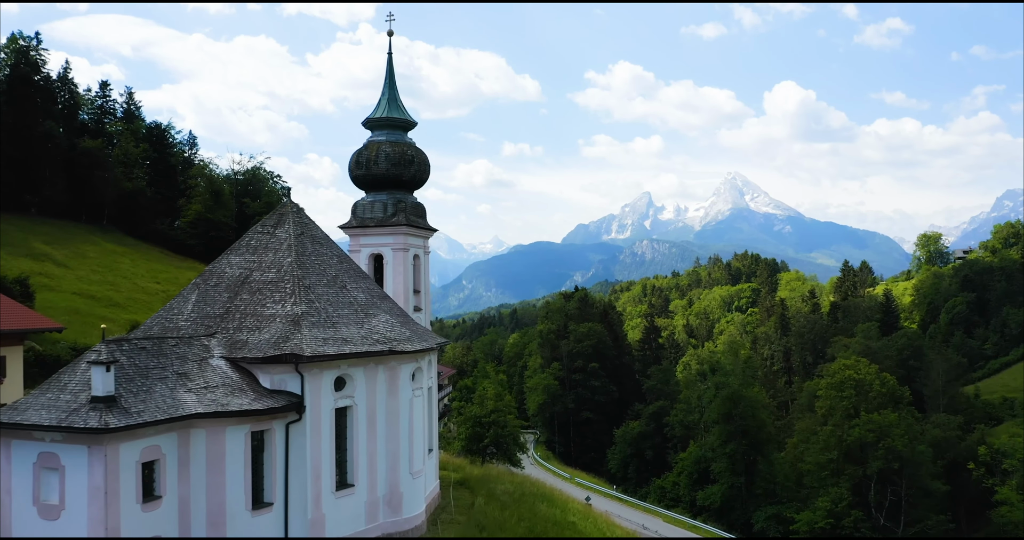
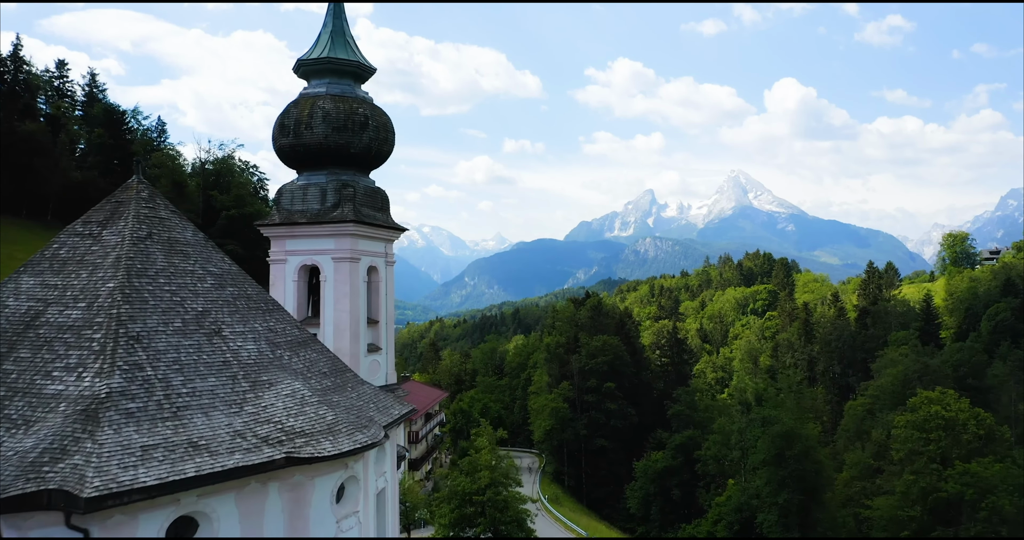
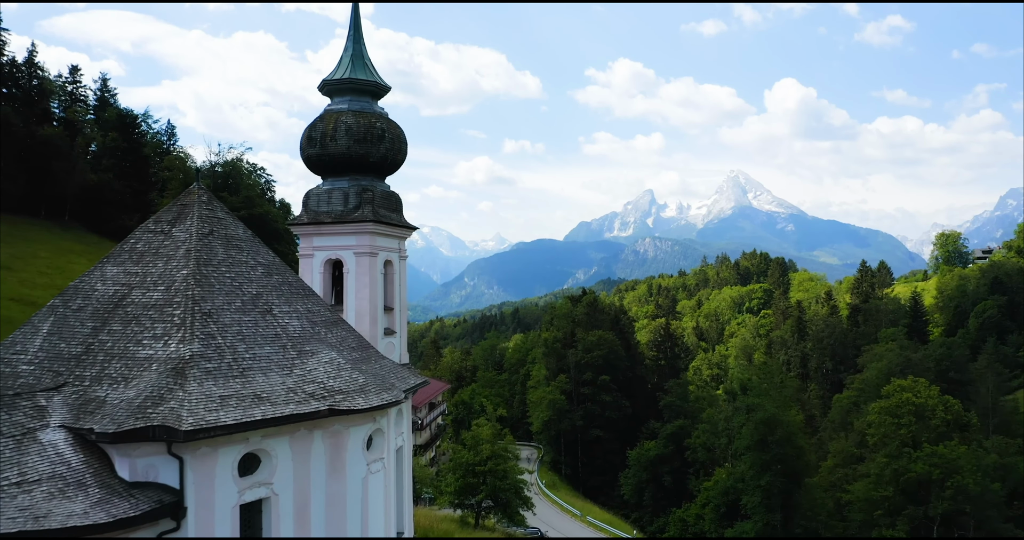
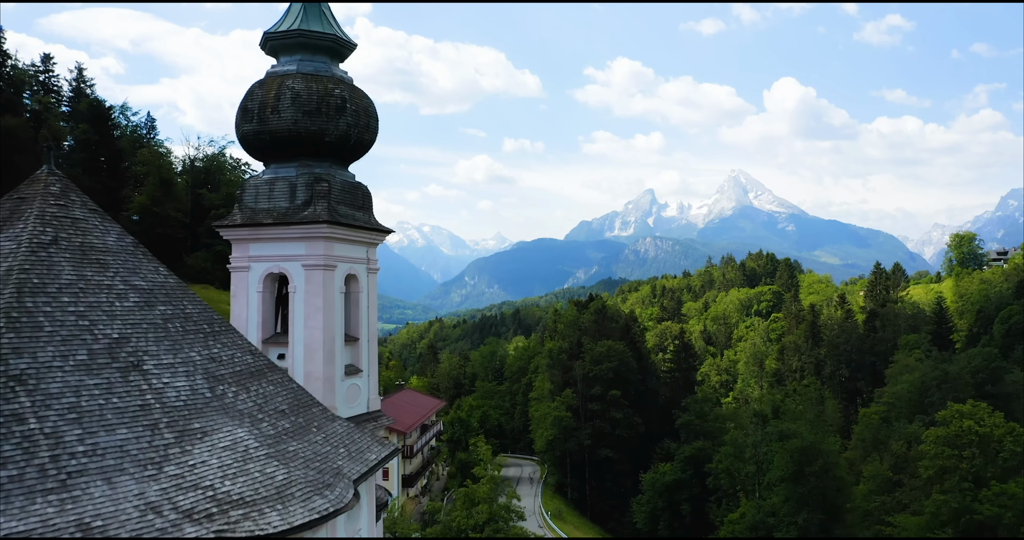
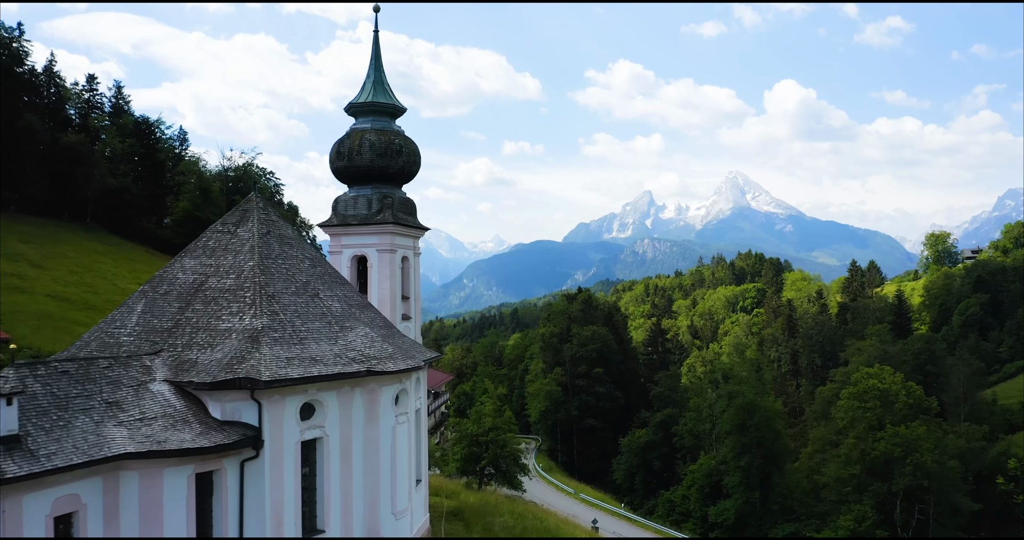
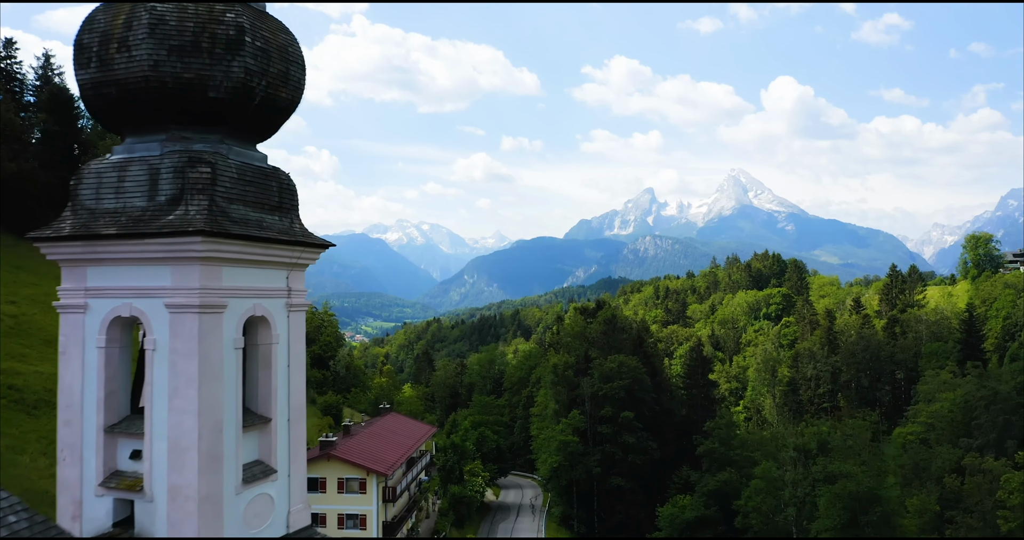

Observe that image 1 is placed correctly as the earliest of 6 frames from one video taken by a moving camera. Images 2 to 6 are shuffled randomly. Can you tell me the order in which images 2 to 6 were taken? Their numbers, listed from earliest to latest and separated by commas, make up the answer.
5, 3, 2, 4, 6
